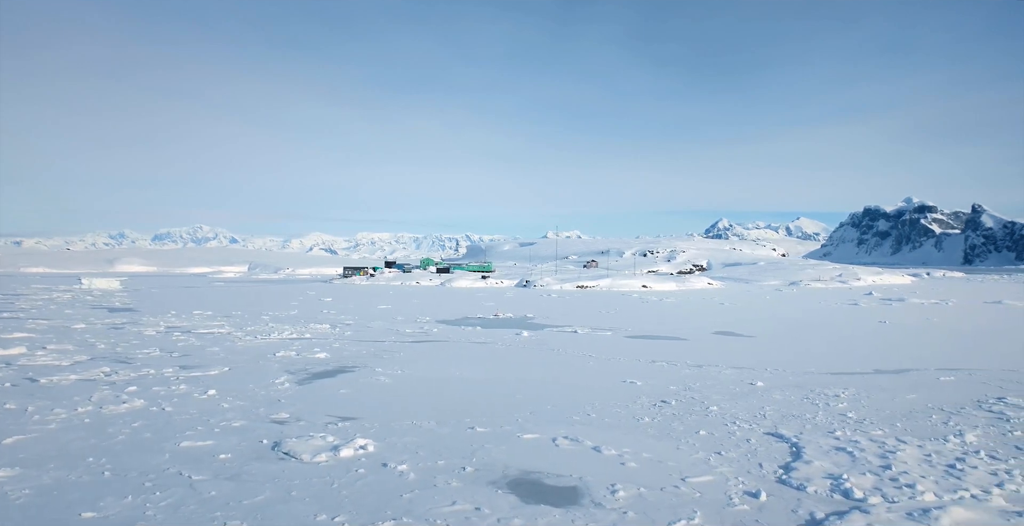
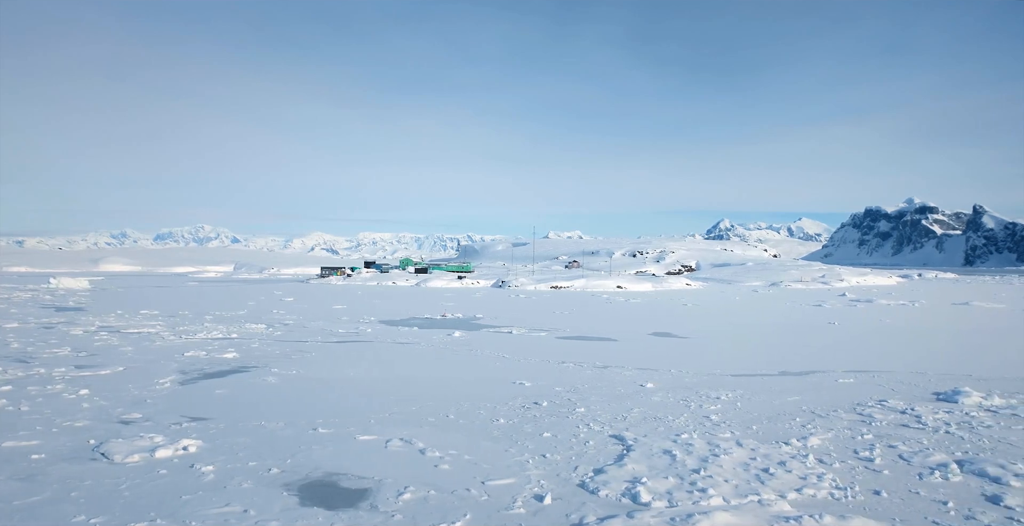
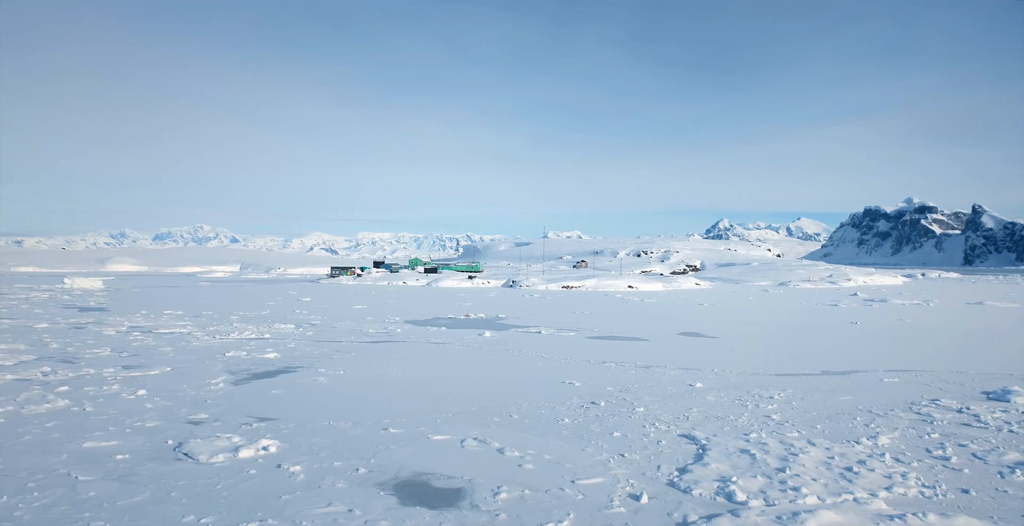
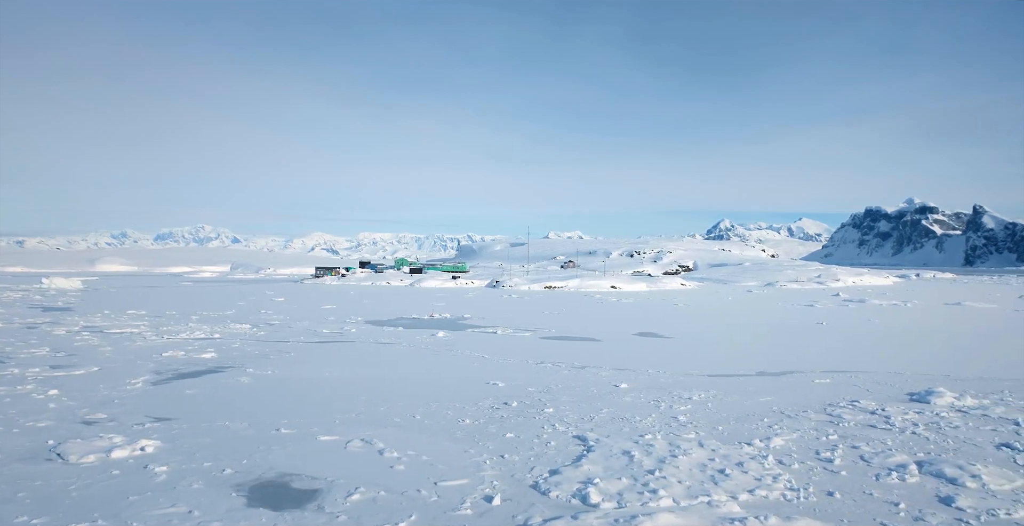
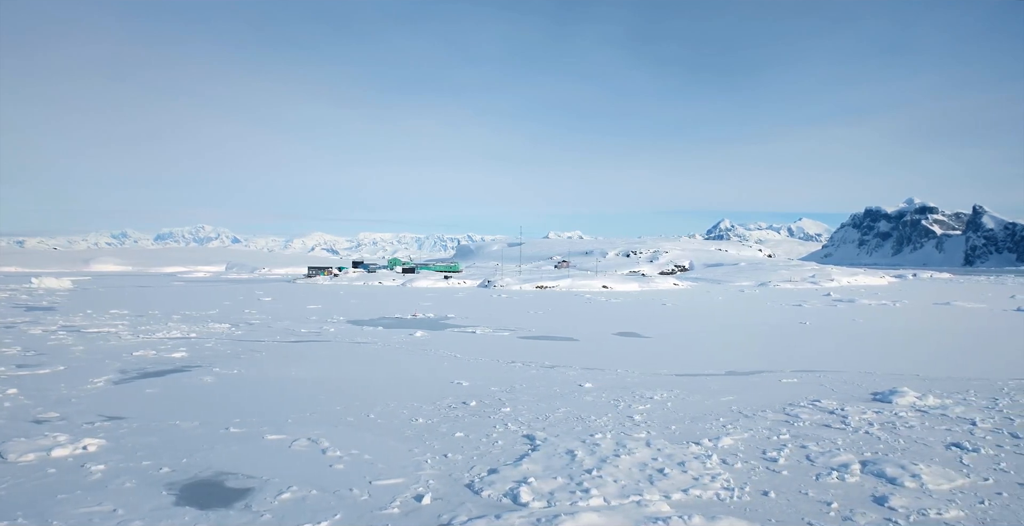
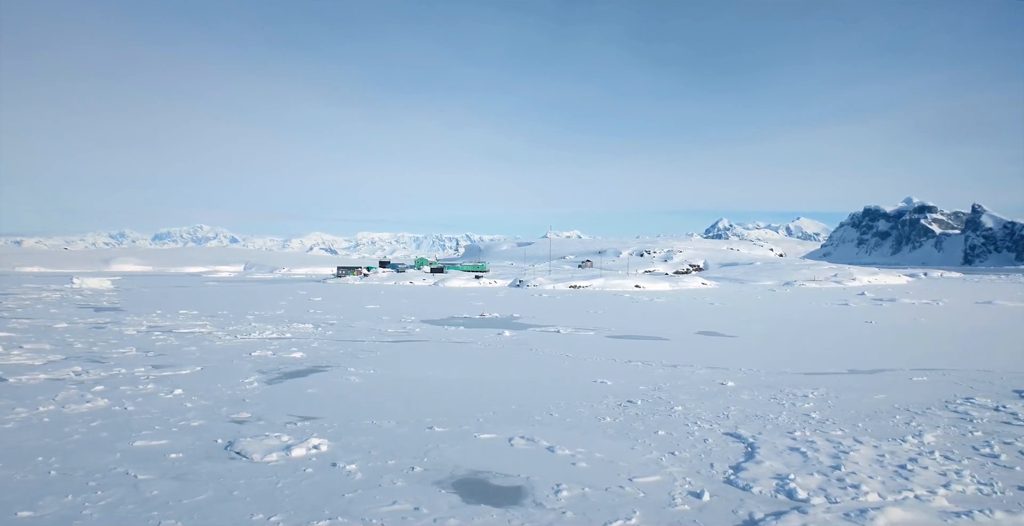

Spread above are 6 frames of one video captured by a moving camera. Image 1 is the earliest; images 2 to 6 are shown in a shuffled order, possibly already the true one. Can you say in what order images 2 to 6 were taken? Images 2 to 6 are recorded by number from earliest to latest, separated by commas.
6, 3, 2, 4, 5
